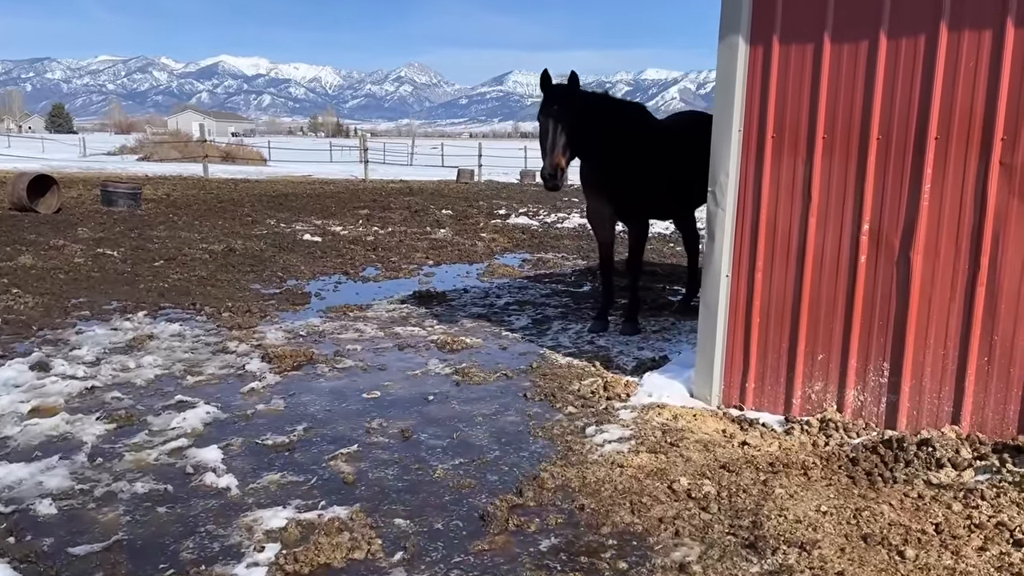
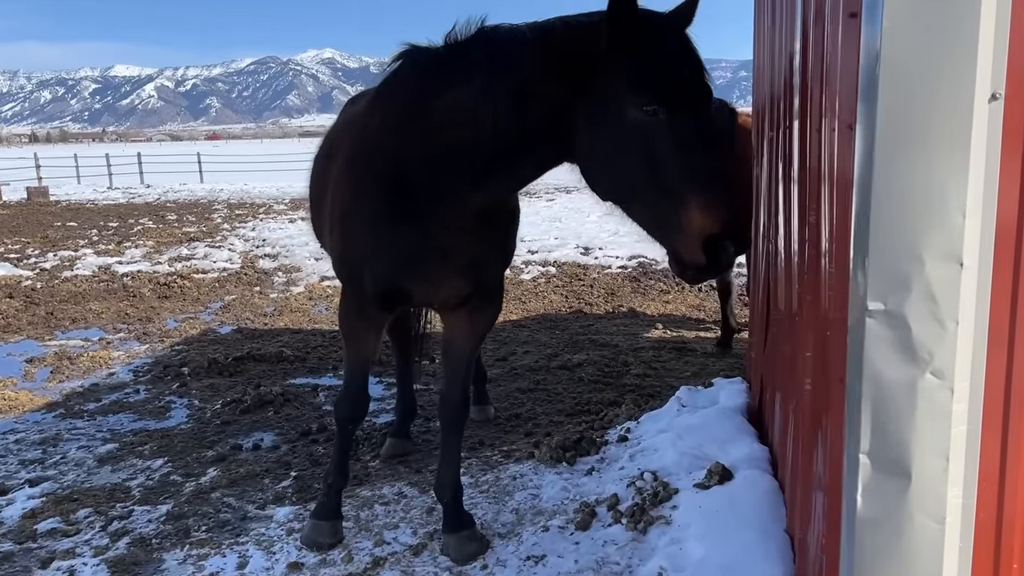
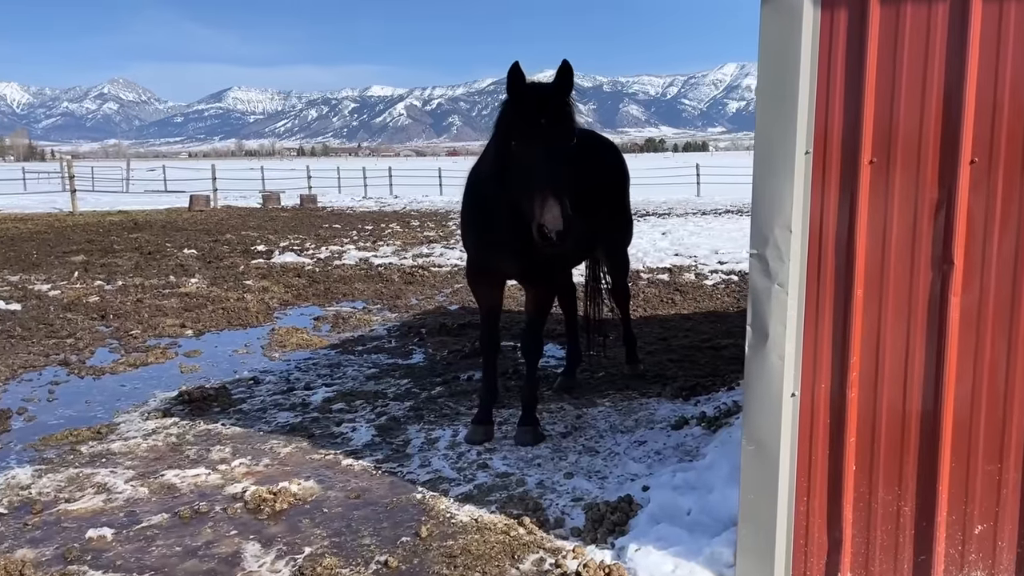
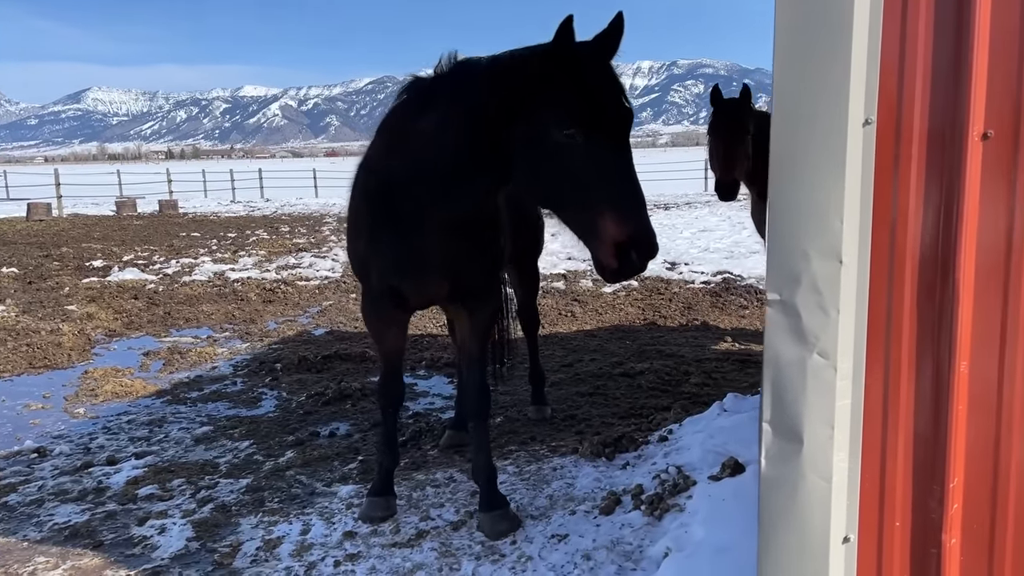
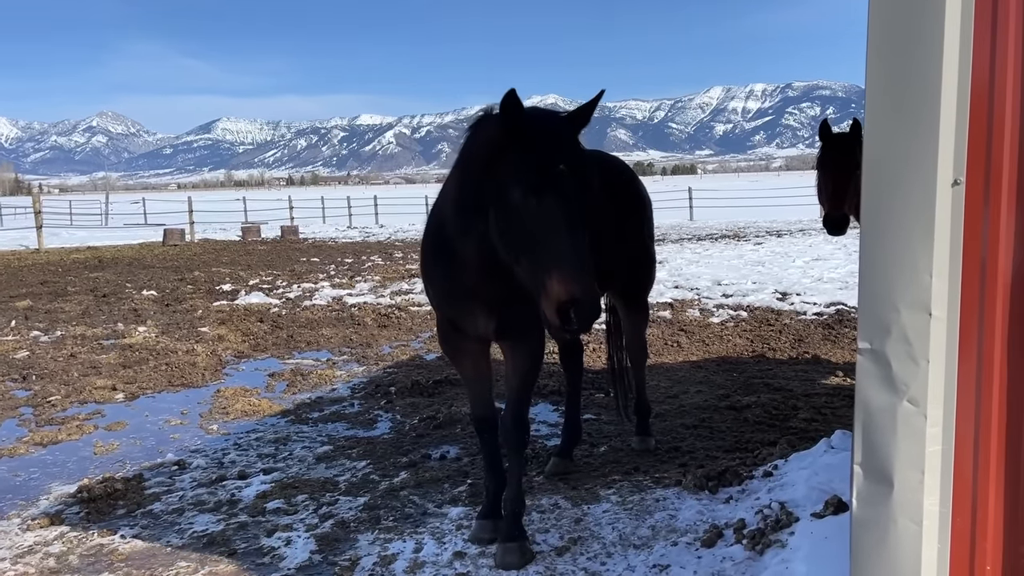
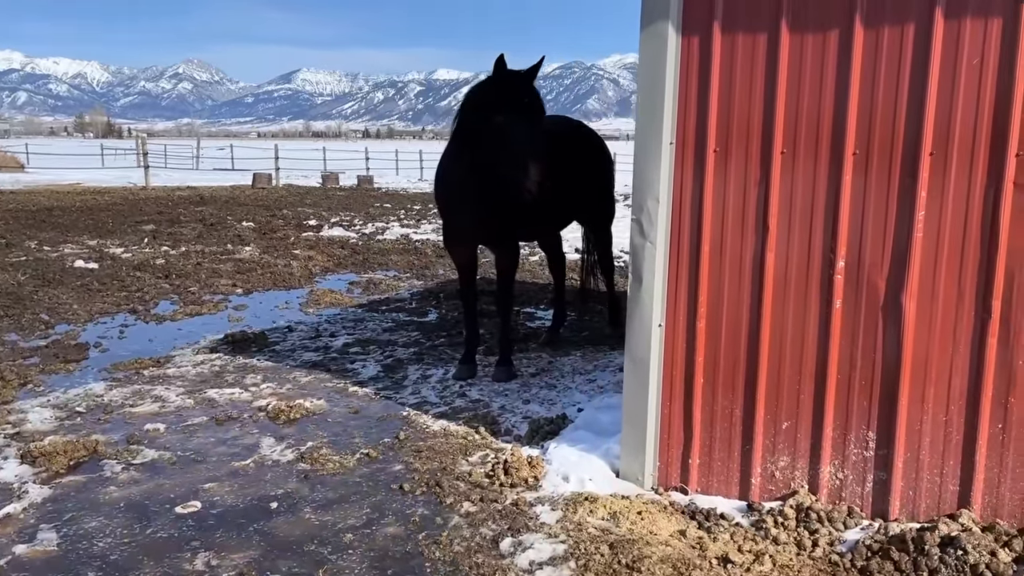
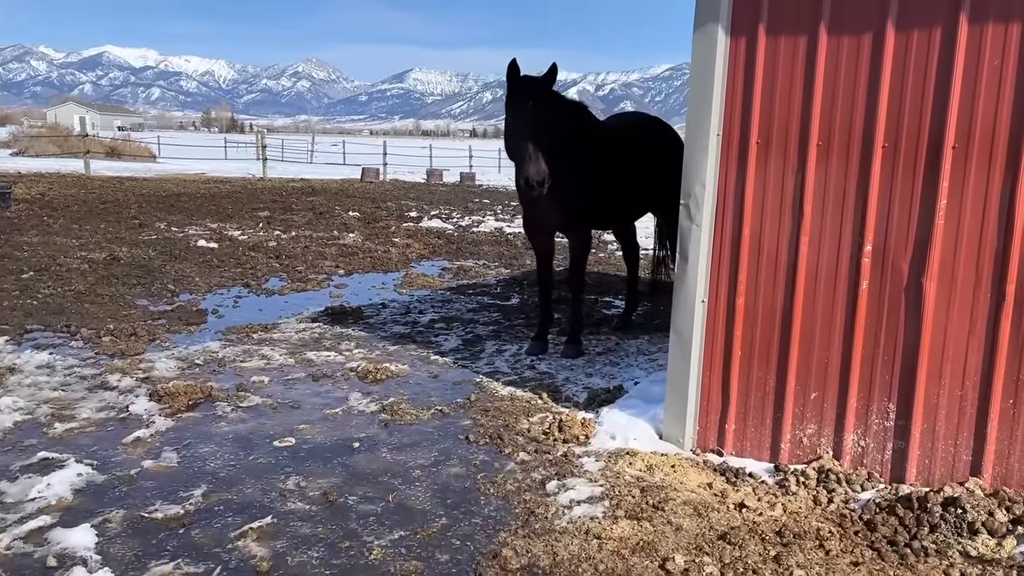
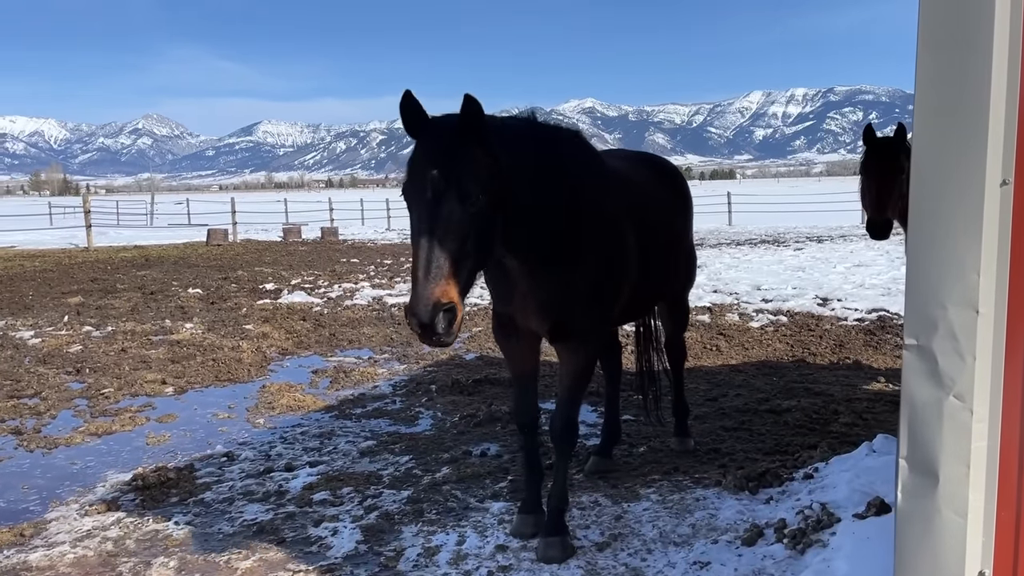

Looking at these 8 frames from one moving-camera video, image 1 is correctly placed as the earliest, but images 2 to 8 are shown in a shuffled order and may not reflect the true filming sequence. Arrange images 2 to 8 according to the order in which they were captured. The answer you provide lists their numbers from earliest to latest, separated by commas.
7, 6, 3, 8, 5, 4, 2
